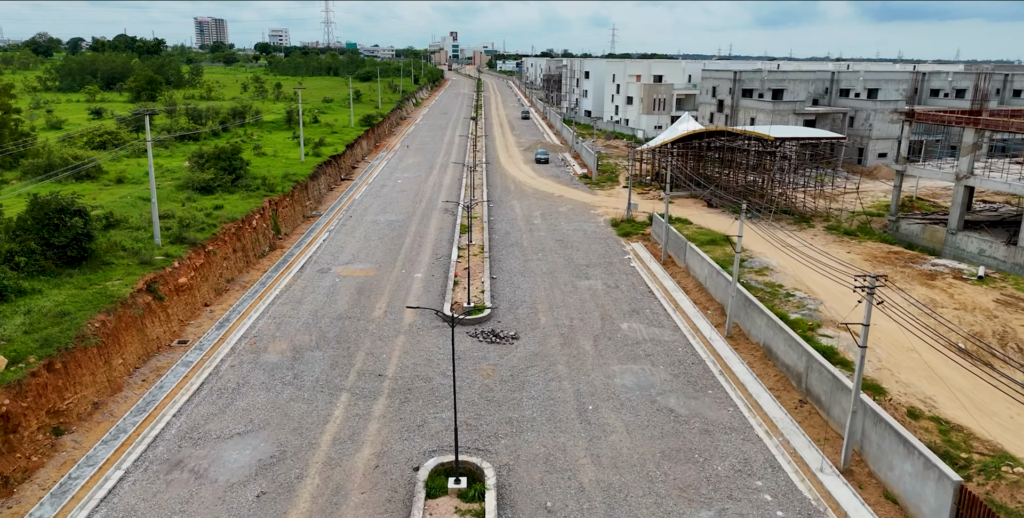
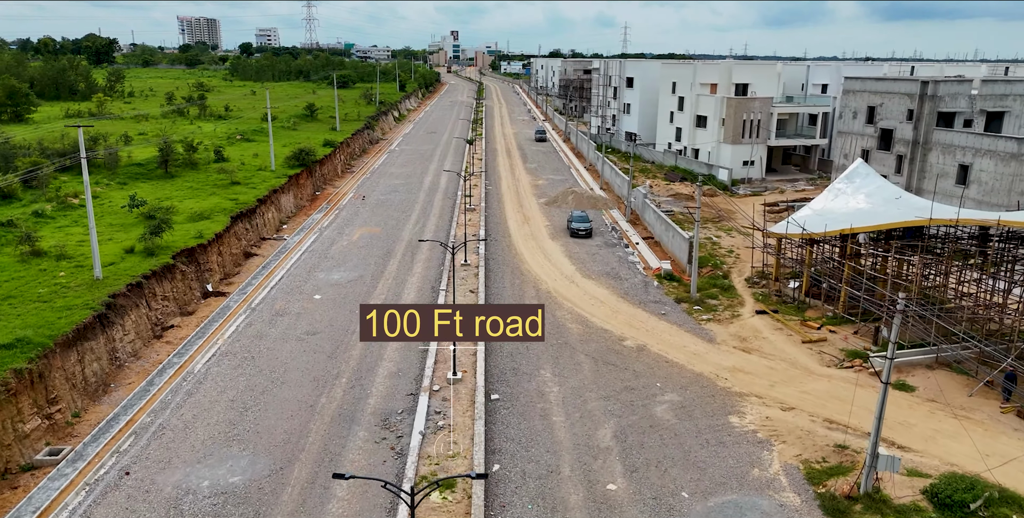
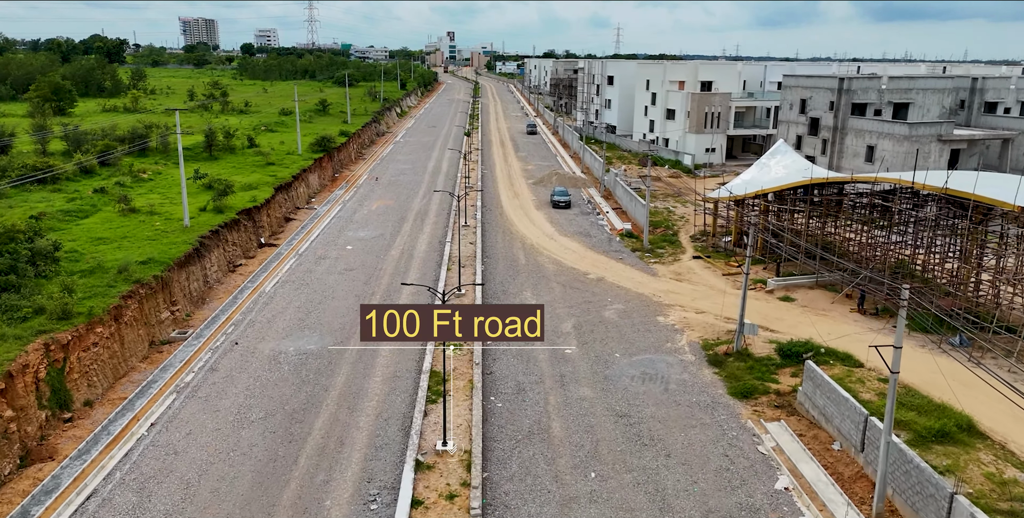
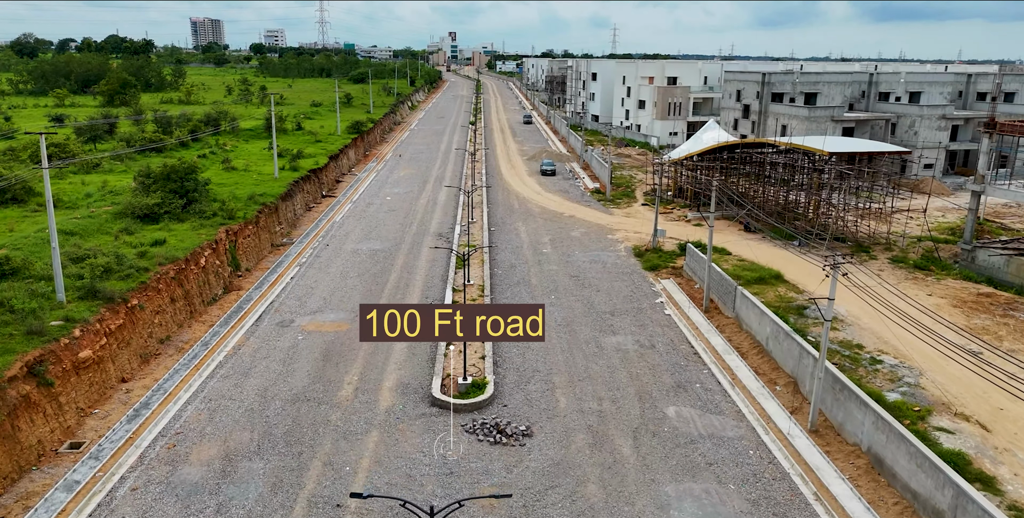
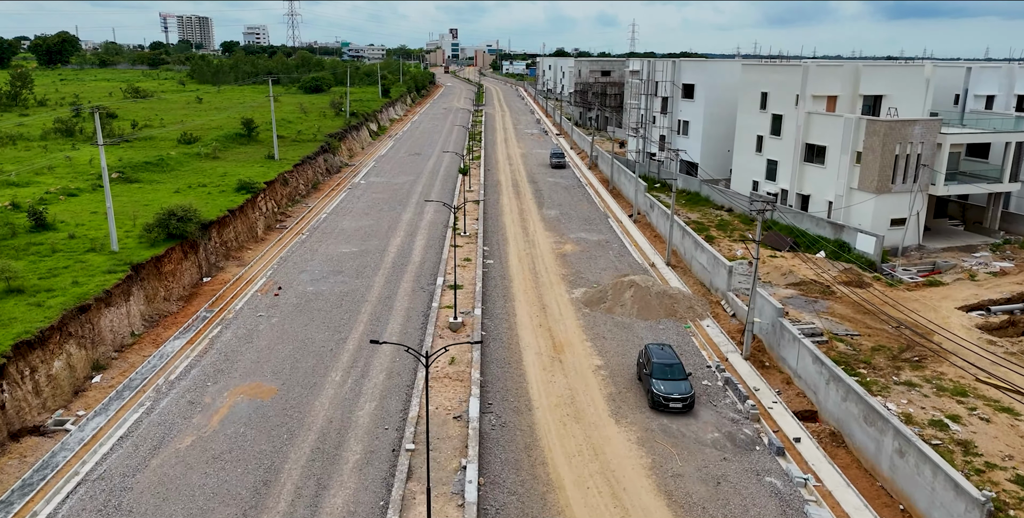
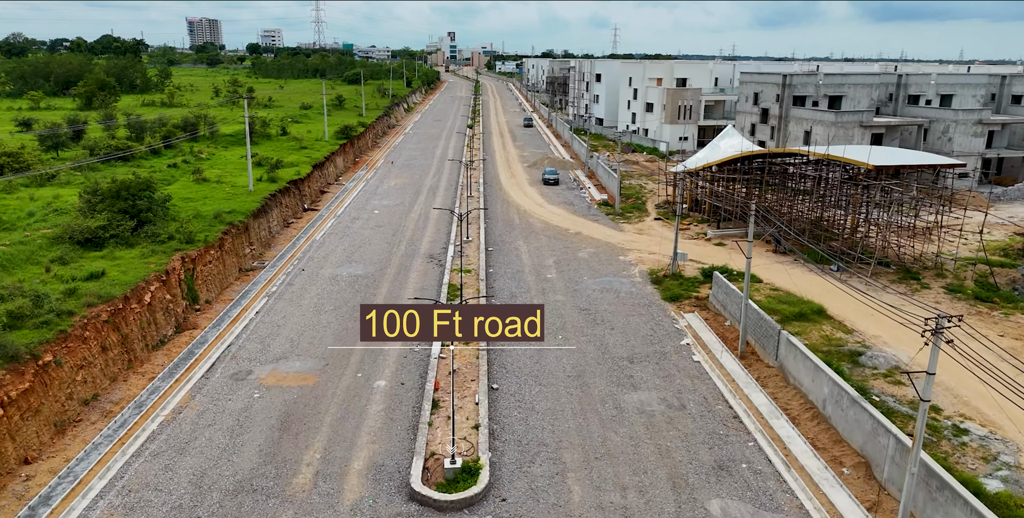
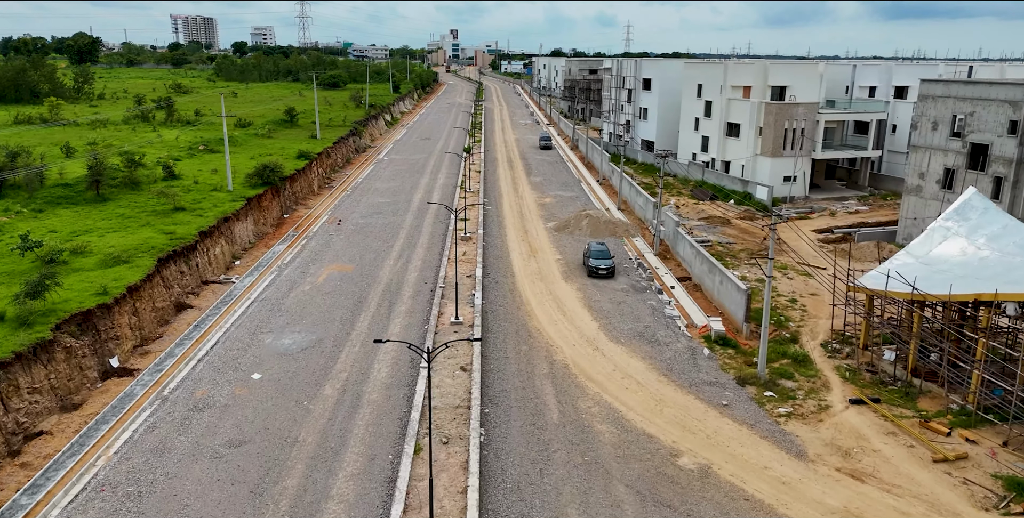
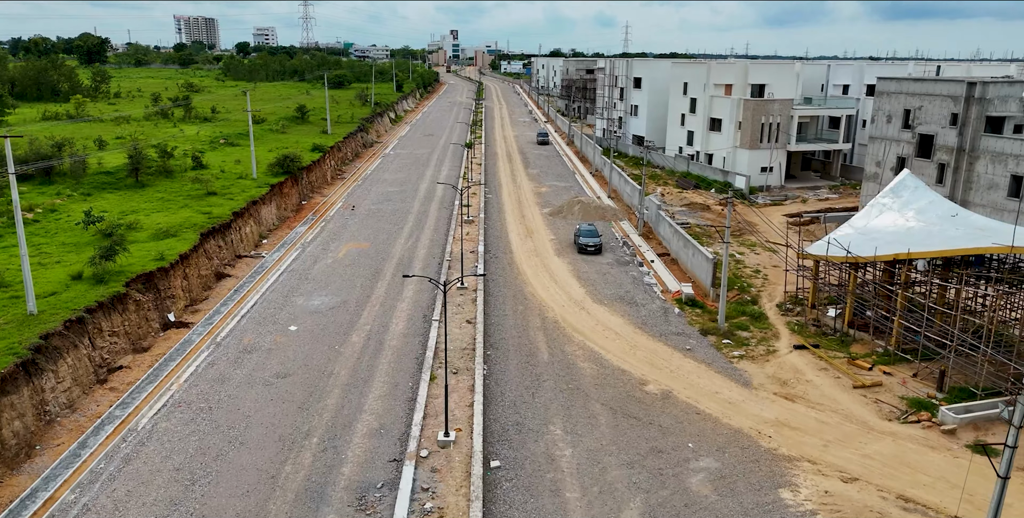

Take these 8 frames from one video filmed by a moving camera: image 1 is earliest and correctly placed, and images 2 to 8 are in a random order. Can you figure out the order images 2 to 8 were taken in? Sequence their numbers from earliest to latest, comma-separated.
4, 6, 3, 2, 8, 7, 5
